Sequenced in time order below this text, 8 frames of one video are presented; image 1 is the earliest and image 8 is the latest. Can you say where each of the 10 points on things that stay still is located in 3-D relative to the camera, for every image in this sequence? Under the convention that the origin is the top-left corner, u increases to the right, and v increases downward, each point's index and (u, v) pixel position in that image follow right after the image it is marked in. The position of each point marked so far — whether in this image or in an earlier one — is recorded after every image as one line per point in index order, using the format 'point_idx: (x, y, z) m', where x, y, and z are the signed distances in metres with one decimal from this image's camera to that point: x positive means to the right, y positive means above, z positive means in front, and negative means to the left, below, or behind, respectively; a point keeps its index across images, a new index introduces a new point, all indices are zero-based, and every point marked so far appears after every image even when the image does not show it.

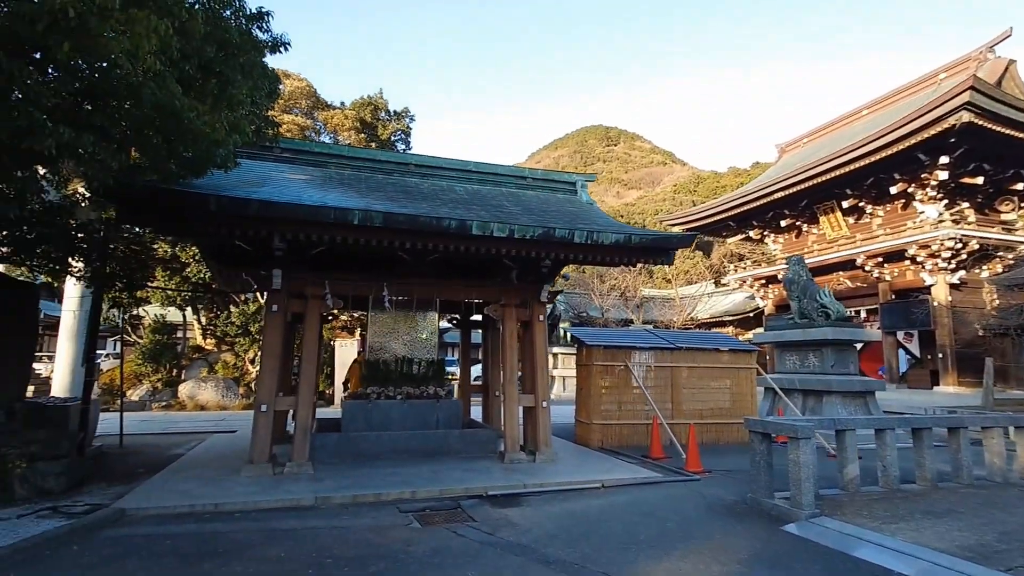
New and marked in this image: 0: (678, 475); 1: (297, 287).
0: (+1.7, -1.9, +5.7) m
1: (-2.5, 0.0, +6.4) m
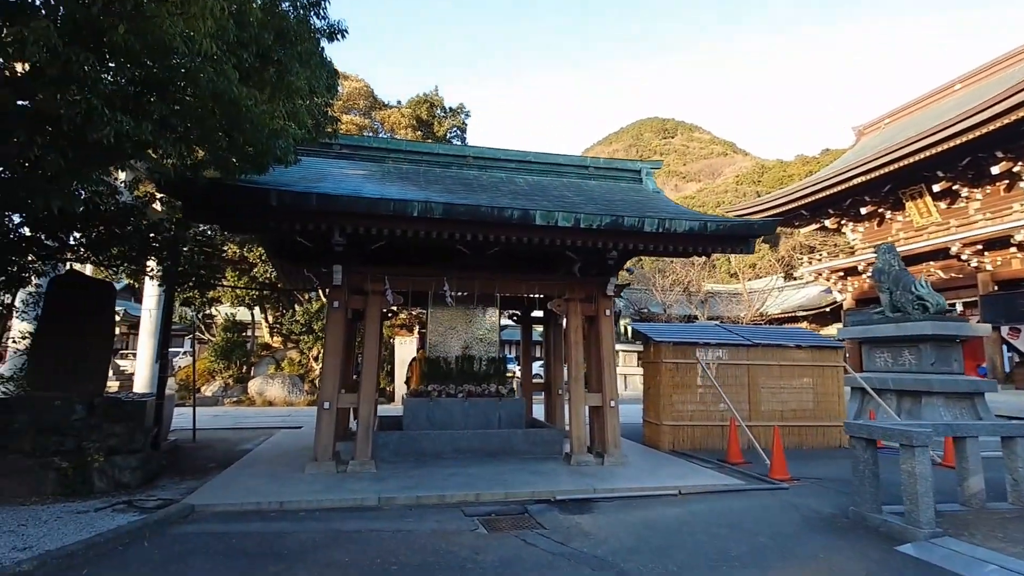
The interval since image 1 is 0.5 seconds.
0: (+2.4, -1.8, +5.2) m
1: (-1.8, 0.0, +6.3) m
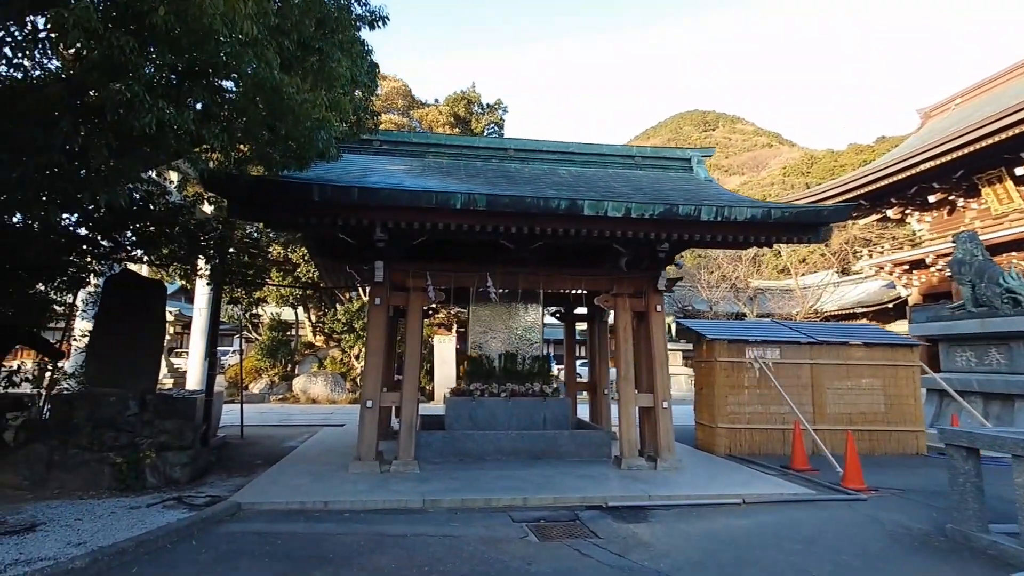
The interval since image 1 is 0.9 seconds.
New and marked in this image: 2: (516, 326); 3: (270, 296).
0: (+2.8, -1.8, +4.8) m
1: (-1.3, +0.1, +6.2) m
2: (-0.1, -0.6, +7.7) m
3: (-6.8, -0.2, +15.9) m
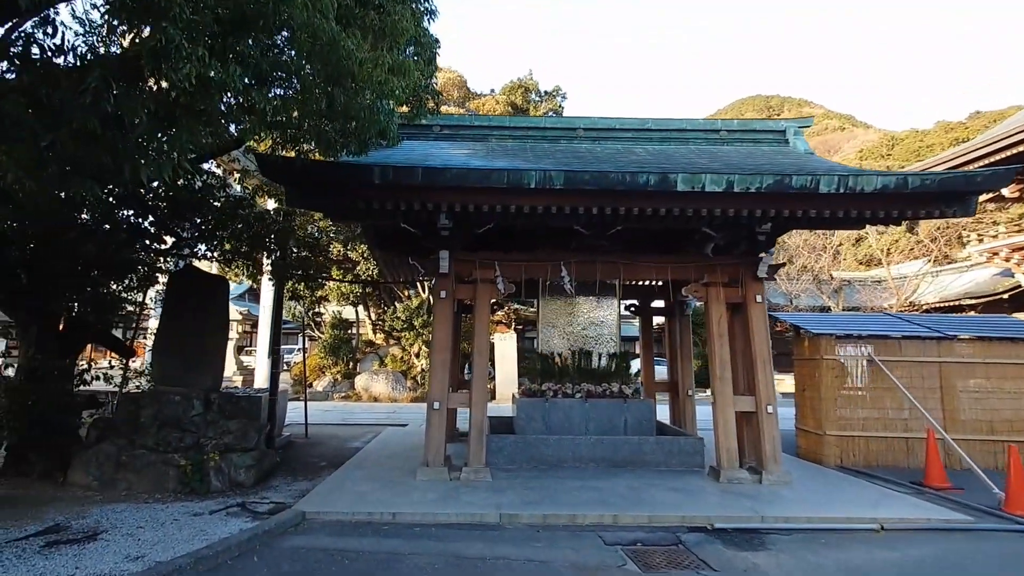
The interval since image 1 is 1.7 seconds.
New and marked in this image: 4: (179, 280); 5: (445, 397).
0: (+3.5, -1.6, +3.9) m
1: (-0.5, +0.2, +5.7) m
2: (+0.9, -0.4, +7.1) m
3: (-5.1, -0.2, +15.9) m
4: (-3.5, +0.1, +5.9) m
5: (-0.7, -1.1, +5.5) m
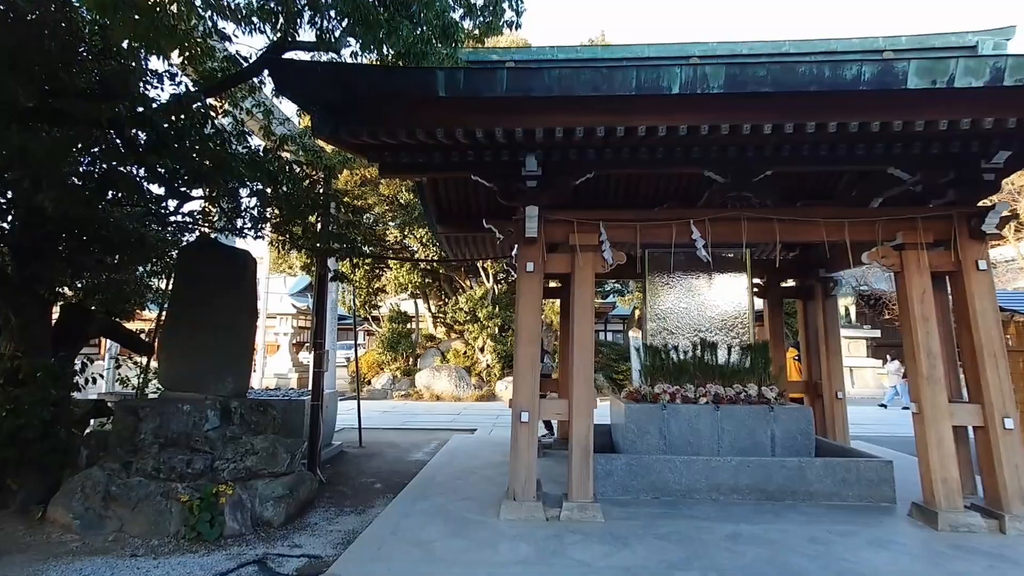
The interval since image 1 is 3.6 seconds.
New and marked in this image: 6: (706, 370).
0: (+4.2, -1.4, +2.1) m
1: (+0.4, +0.4, +4.2) m
2: (+1.8, -0.2, +5.5) m
3: (-3.3, +0.1, +14.8) m
4: (-2.6, +0.3, +4.7) m
5: (+0.2, -0.9, +4.0) m
6: (+1.8, -0.8, +5.1) m
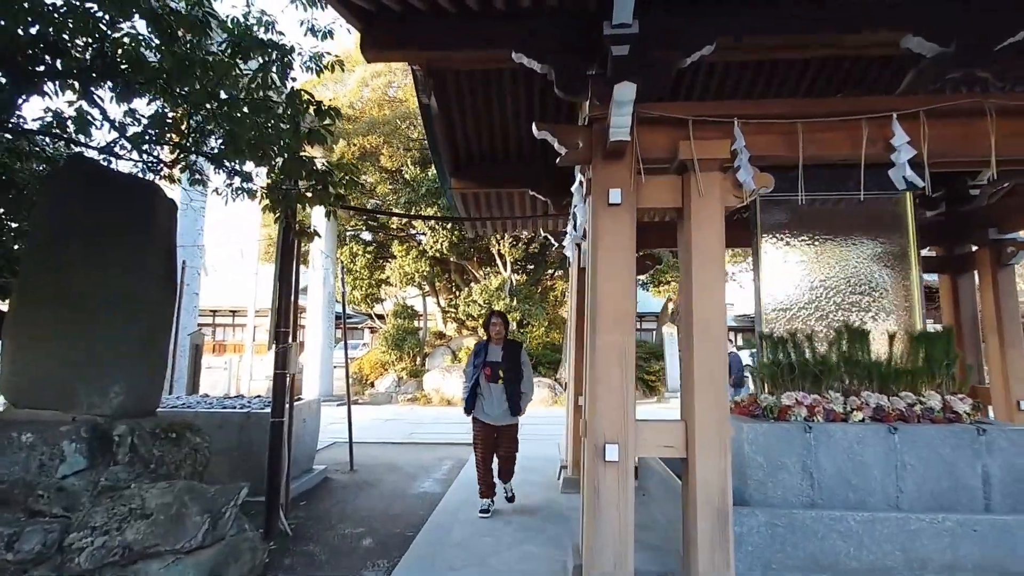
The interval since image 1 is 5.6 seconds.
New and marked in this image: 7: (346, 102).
0: (+4.5, -1.1, +0.4) m
1: (+0.7, +0.6, +2.5) m
2: (+2.2, +0.1, +3.8) m
3: (-2.8, +0.3, +13.2) m
4: (-2.3, +0.5, +3.0) m
5: (+0.5, -0.6, +2.3) m
6: (+2.1, -0.5, +3.4) m
7: (-3.4, +3.9, +11.6) m
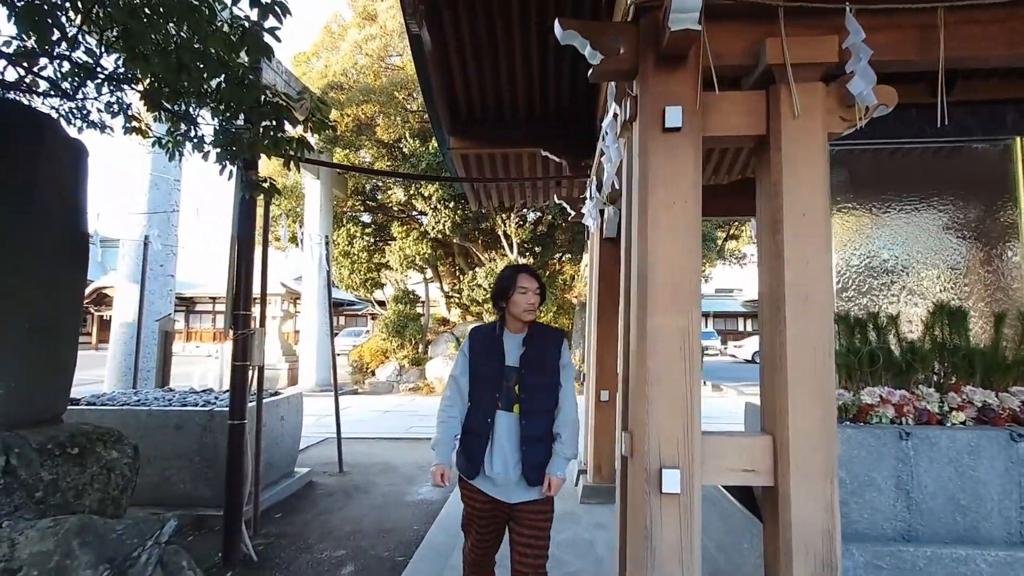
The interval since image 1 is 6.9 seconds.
0: (+4.5, -1.0, -0.3) m
1: (+0.7, +0.8, +1.8) m
2: (+2.2, +0.2, +3.1) m
3: (-2.7, +0.6, +12.5) m
4: (-2.3, +0.6, +2.3) m
5: (+0.5, -0.5, +1.6) m
6: (+2.2, -0.4, +2.7) m
7: (-3.4, +4.2, +10.8) m
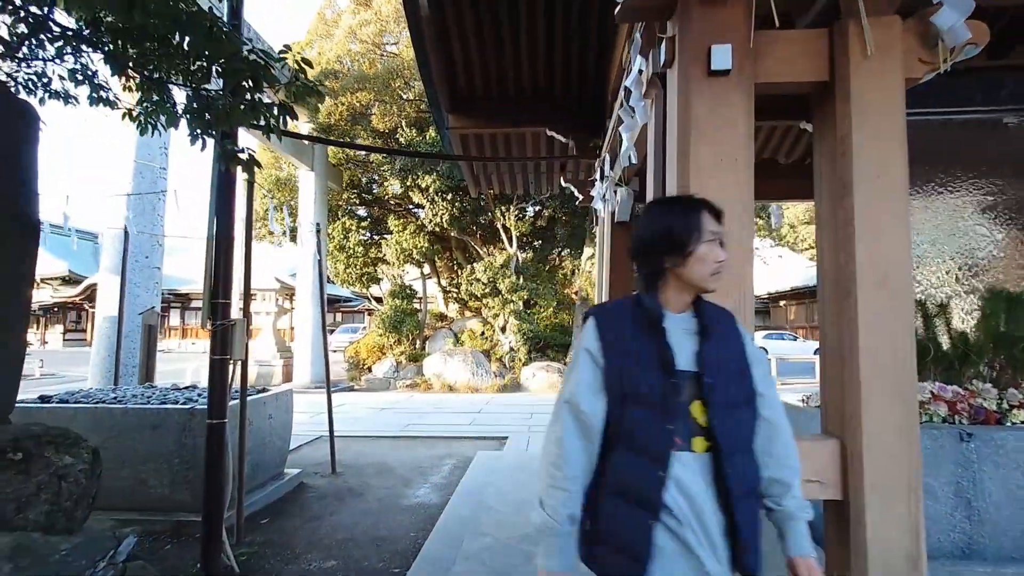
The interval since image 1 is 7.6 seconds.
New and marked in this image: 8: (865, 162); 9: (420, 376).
0: (+4.5, -1.0, -0.6) m
1: (+0.8, +0.8, +1.5) m
2: (+2.3, +0.3, +2.8) m
3: (-2.8, +0.8, +12.2) m
4: (-2.2, +0.7, +2.0) m
5: (+0.6, -0.4, +1.4) m
6: (+2.2, -0.3, +2.4) m
7: (-3.4, +4.4, +10.5) m
8: (+0.9, +0.3, +1.4) m
9: (-2.1, -1.9, +12.2) m
